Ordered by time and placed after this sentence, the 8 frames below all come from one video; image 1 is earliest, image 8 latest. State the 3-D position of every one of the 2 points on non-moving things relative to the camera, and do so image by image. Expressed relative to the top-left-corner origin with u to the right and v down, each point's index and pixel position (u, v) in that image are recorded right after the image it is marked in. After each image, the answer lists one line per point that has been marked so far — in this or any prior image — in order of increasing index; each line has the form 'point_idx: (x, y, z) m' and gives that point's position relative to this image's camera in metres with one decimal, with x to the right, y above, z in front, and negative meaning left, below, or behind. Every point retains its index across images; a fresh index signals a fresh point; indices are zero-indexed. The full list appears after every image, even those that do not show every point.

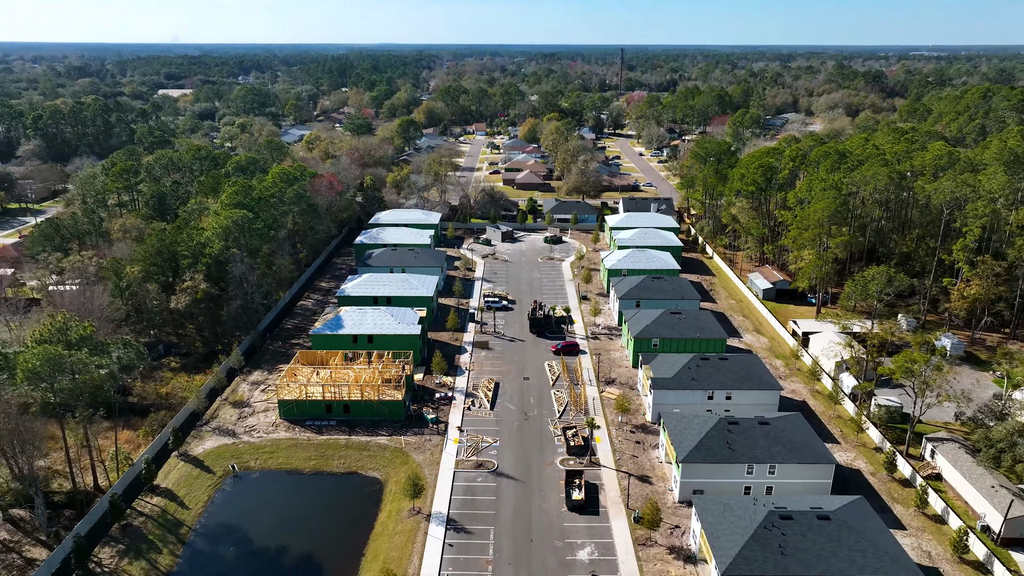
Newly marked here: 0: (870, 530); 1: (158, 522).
0: (+8.2, -5.5, +16.3) m
1: (-9.4, -6.2, +18.9) m
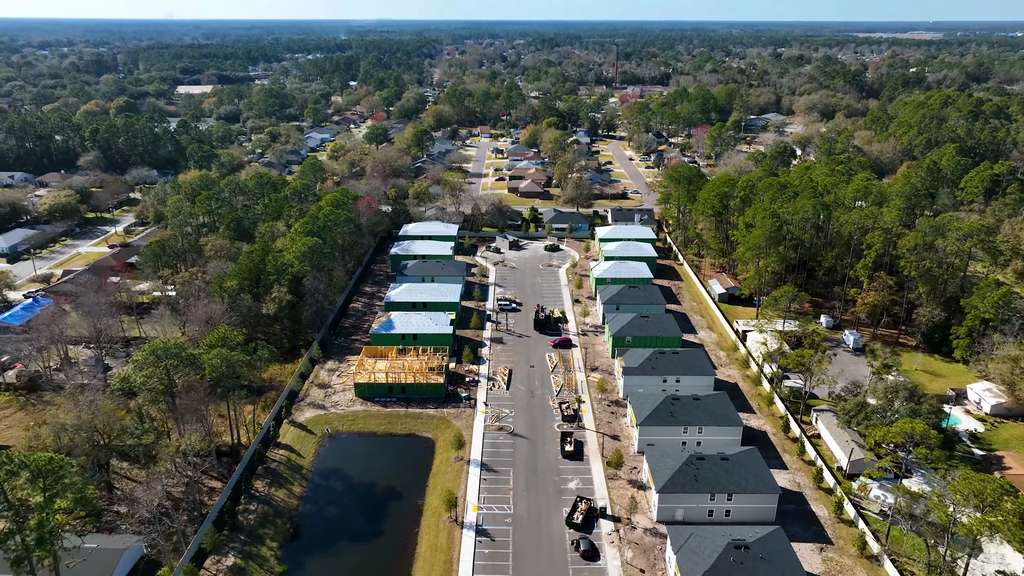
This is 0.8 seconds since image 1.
0: (+8.7, -6.3, +25.6) m
1: (-8.9, -7.0, +28.2) m
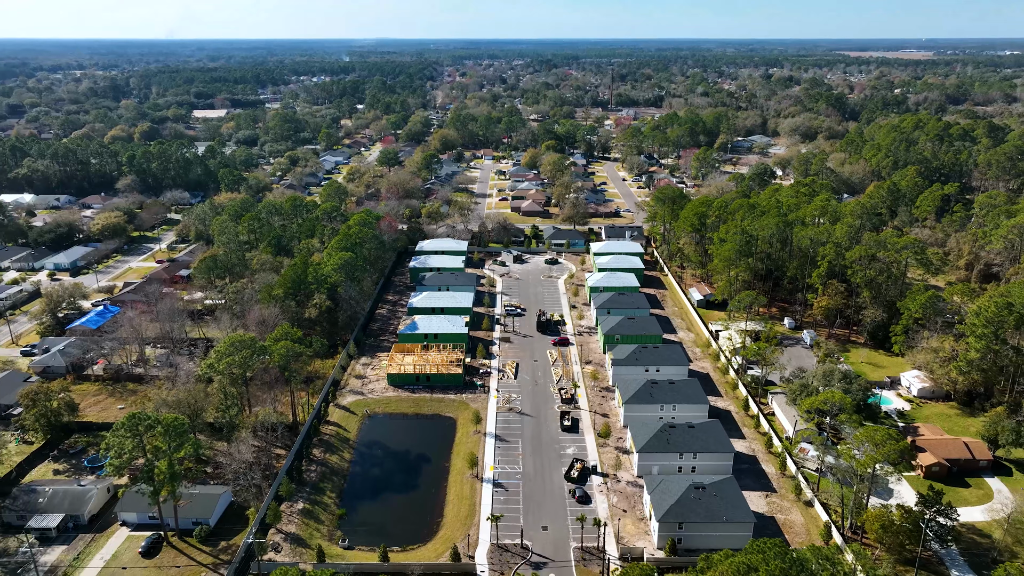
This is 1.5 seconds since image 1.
0: (+9.1, -6.4, +31.9) m
1: (-8.5, -7.3, +34.5) m
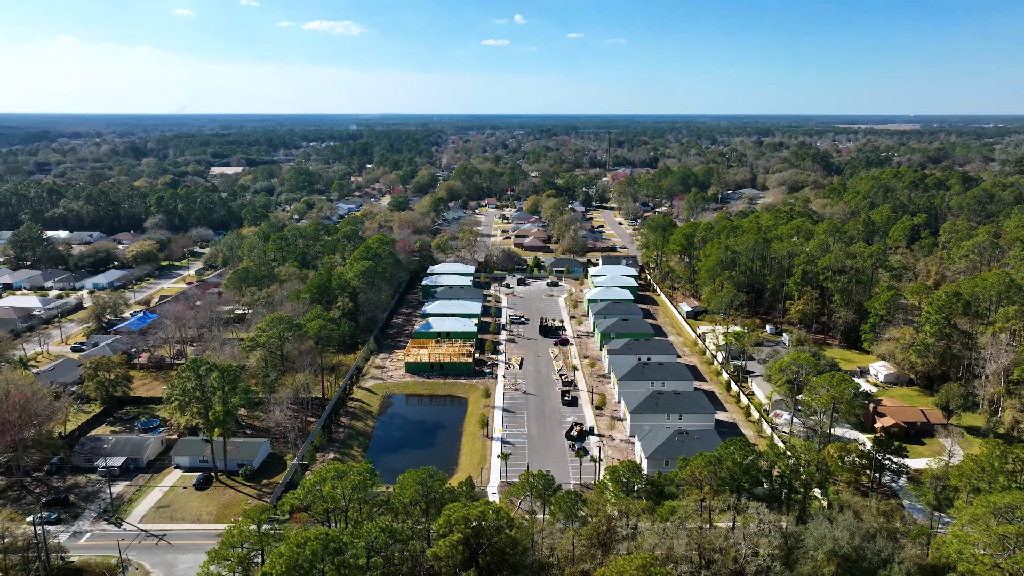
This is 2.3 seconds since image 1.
0: (+9.4, -5.6, +36.0) m
1: (-8.2, -6.6, +38.5) m
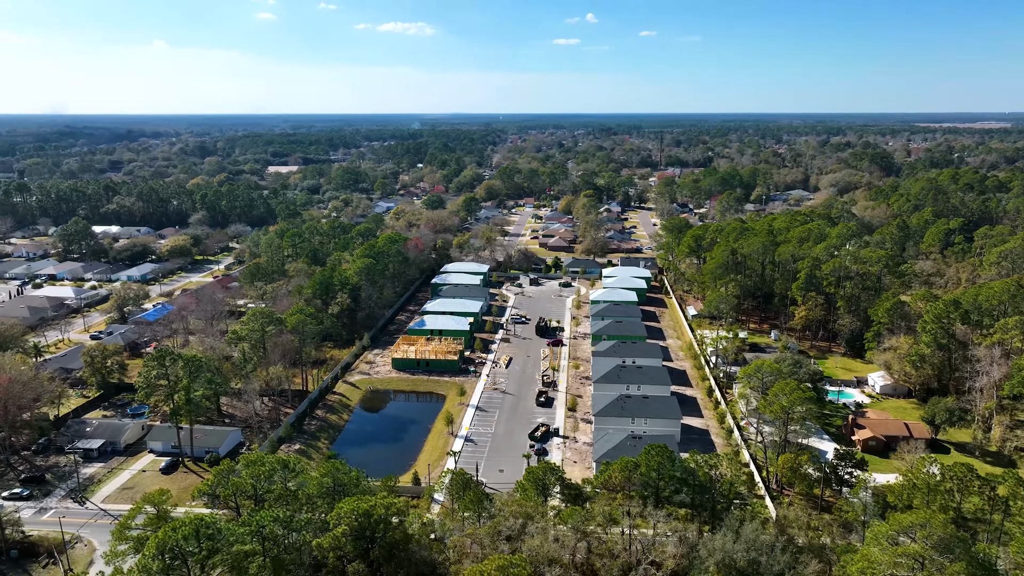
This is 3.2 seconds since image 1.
0: (+7.7, -5.7, +35.4) m
1: (-9.6, -6.4, +39.5) m
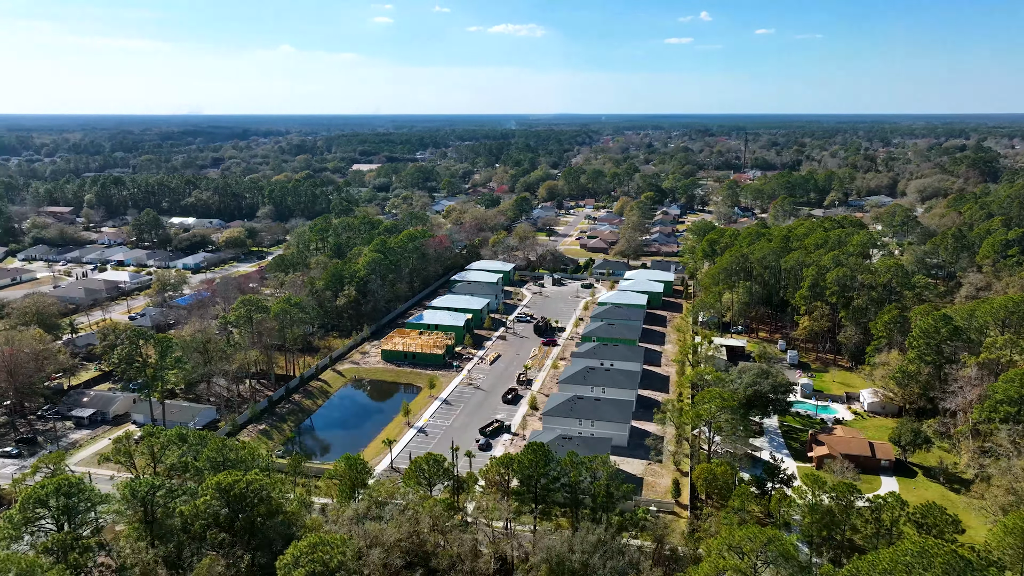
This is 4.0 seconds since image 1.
0: (+5.3, -5.8, +35.0) m
1: (-11.3, -5.9, +41.6) m
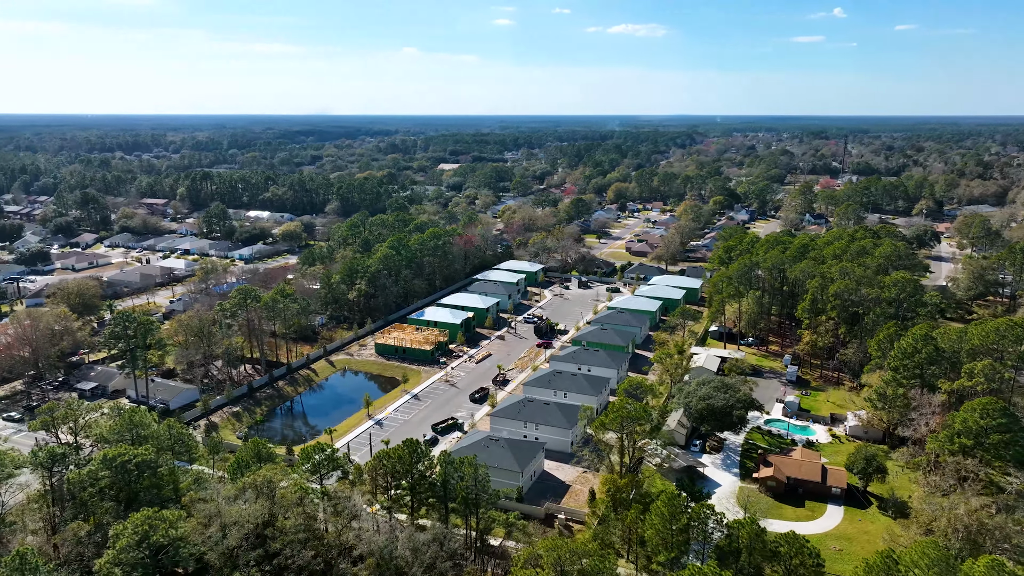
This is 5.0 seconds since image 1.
0: (+2.8, -6.0, +34.5) m
1: (-12.7, -5.5, +43.5) m
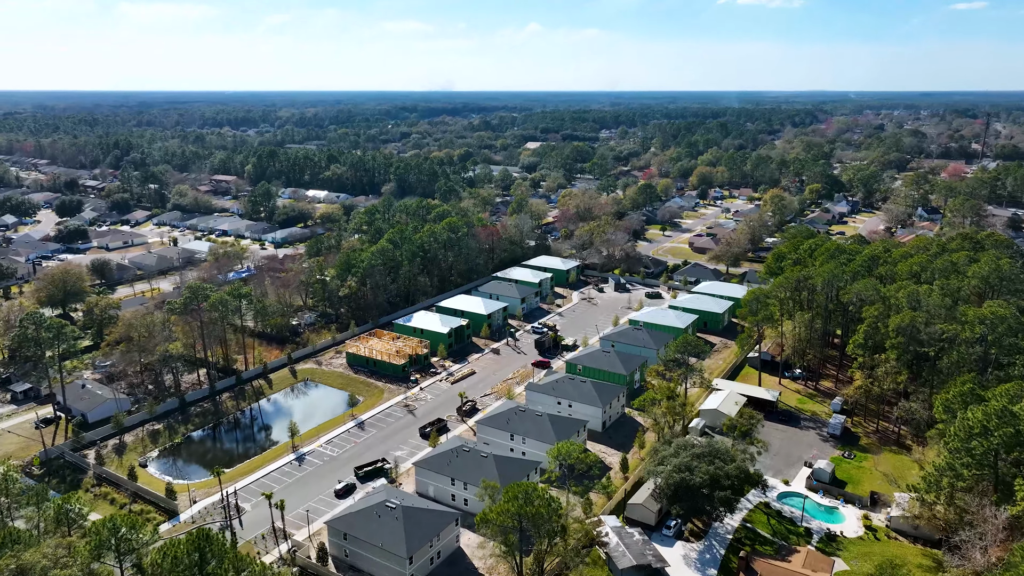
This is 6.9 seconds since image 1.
0: (-0.1, -6.9, +27.2) m
1: (-13.9, -5.5, +38.5) m
